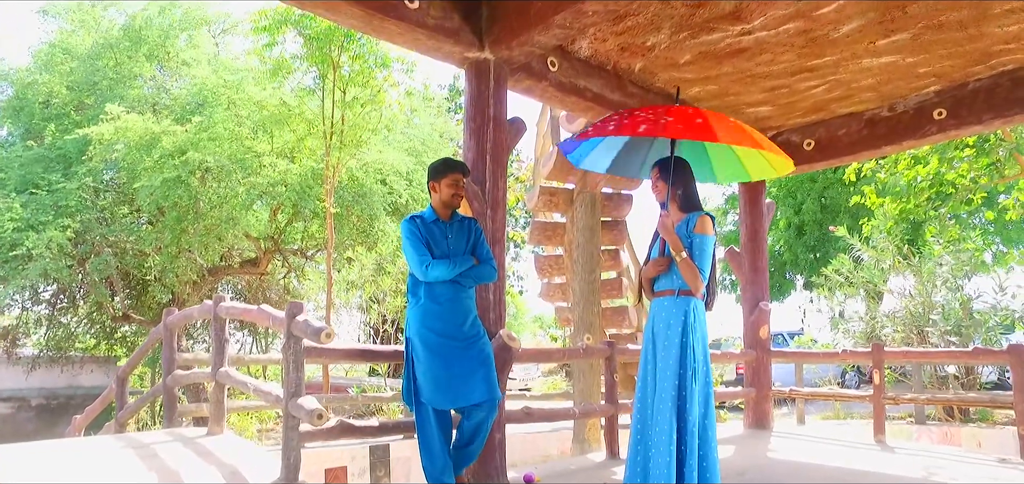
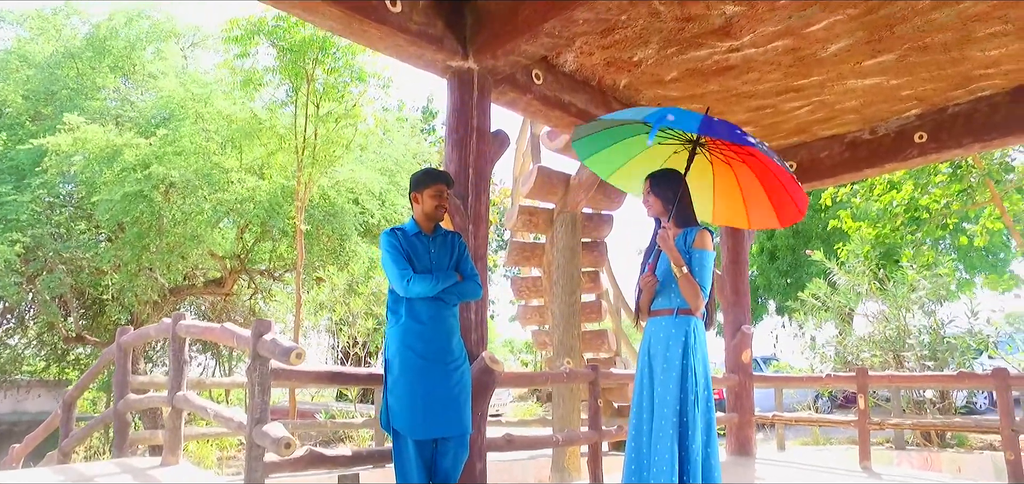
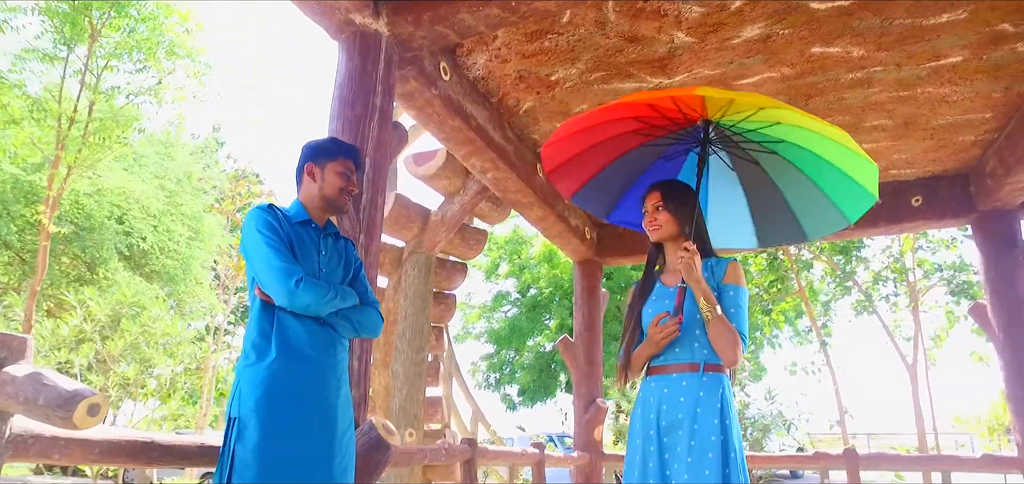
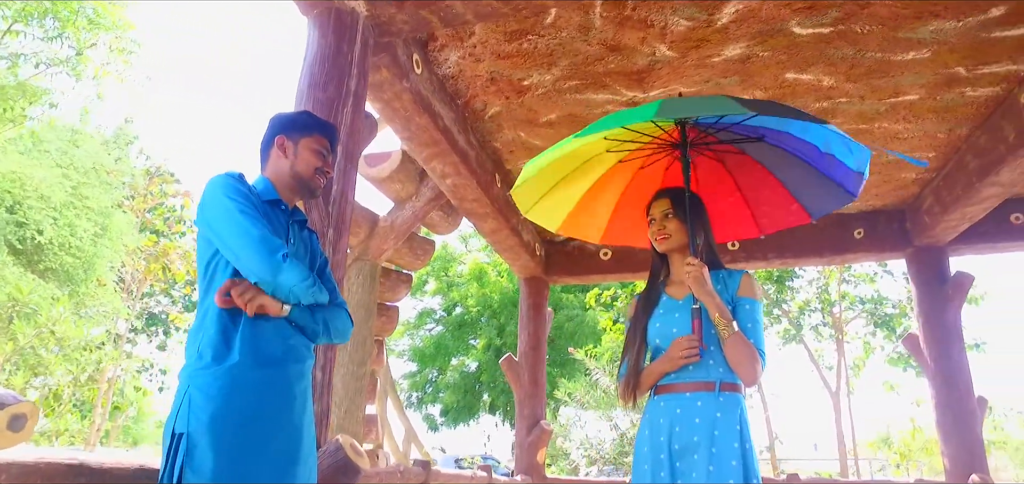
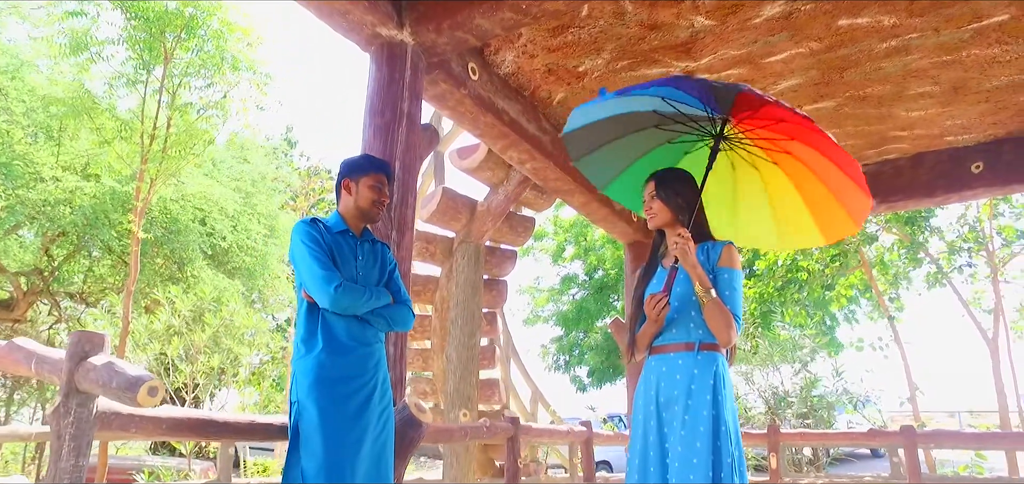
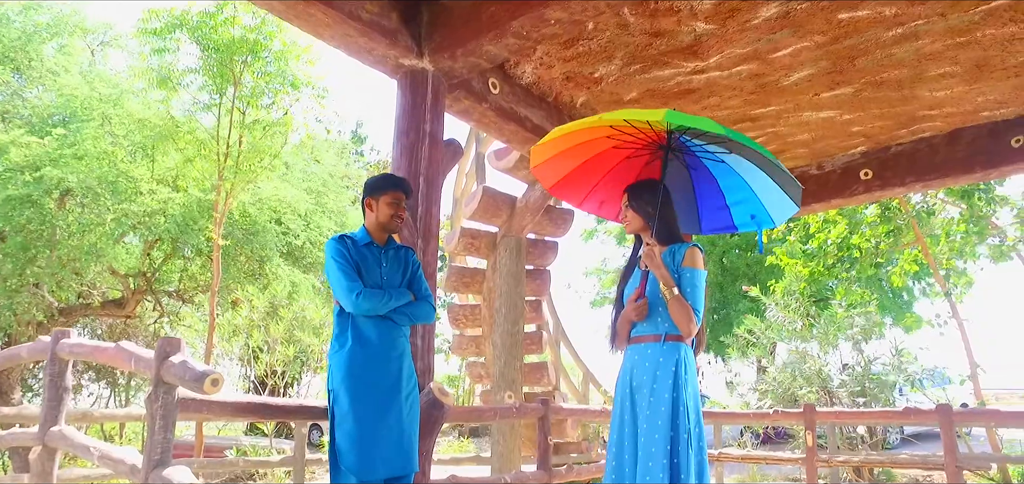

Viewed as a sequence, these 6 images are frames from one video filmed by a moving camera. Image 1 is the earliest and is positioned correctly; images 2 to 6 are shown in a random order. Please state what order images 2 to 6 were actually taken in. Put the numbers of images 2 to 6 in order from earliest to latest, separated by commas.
2, 6, 5, 3, 4
